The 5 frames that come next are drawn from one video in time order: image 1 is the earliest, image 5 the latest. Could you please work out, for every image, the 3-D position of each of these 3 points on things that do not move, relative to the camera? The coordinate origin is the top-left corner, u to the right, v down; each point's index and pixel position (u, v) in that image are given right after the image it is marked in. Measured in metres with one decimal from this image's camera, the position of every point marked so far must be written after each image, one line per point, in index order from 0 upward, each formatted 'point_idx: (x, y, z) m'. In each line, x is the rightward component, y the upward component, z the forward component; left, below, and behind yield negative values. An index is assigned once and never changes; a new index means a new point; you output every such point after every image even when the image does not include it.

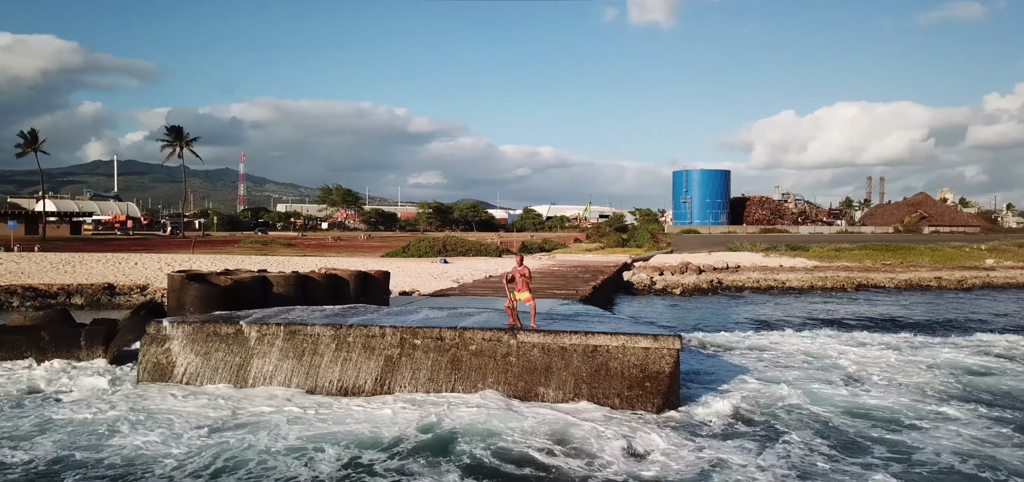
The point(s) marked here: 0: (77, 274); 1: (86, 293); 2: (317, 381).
0: (-11.8, -0.9, +19.8) m
1: (-10.2, -1.3, +17.5) m
2: (-2.5, -1.8, +9.3) m
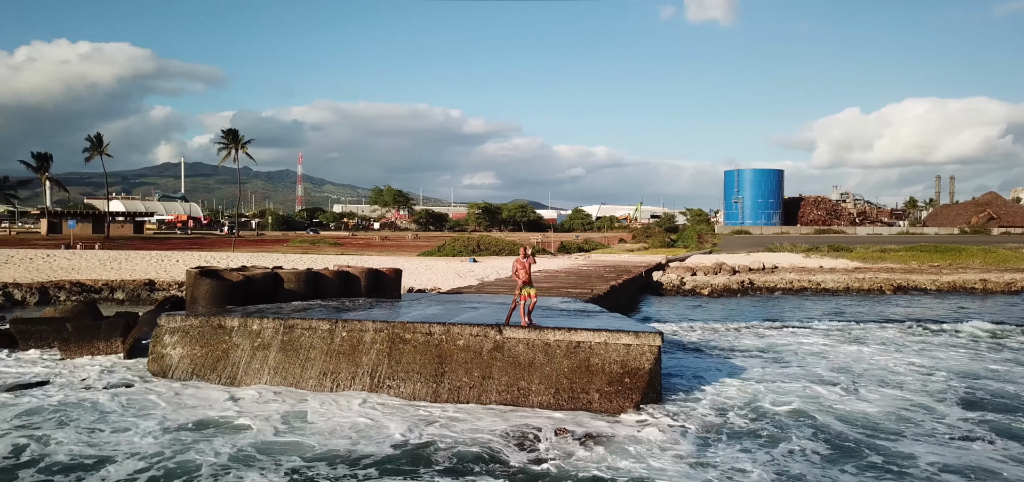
0: (-11.1, -0.9, +20.9) m
1: (-9.7, -1.2, +18.5) m
2: (-2.7, -1.8, +9.8) m
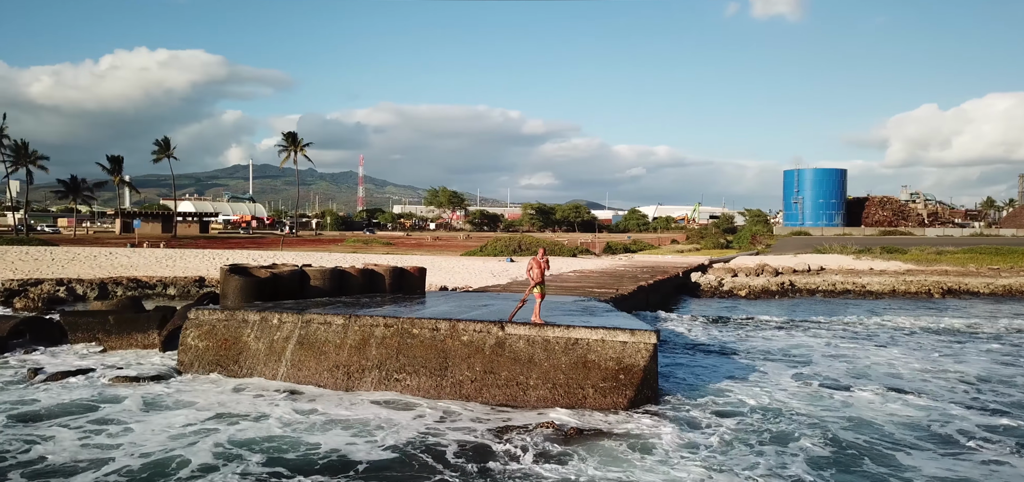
0: (-10.2, -0.8, +22.1) m
1: (-9.0, -1.2, +19.6) m
2: (-2.7, -1.8, +10.4) m
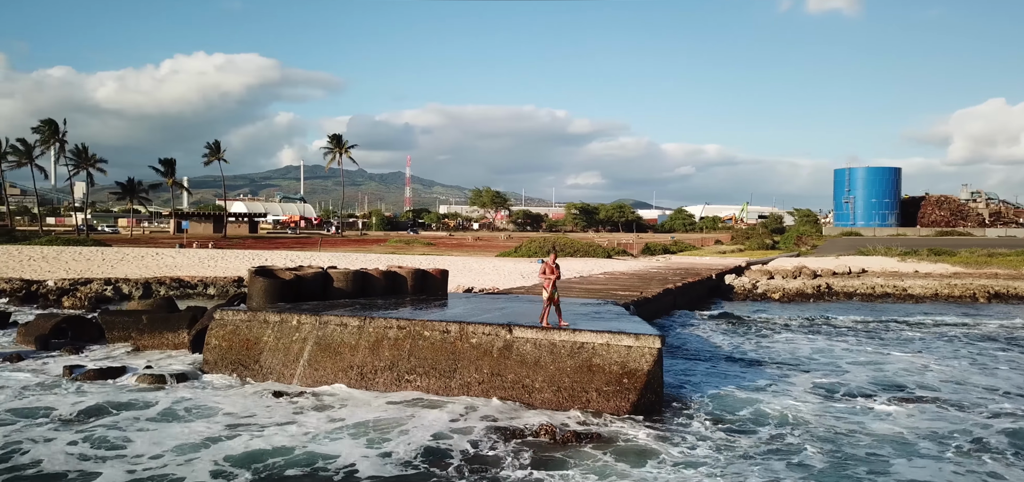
0: (-9.2, -0.9, +23.0) m
1: (-8.2, -1.2, +20.4) m
2: (-2.5, -1.9, +10.7) m
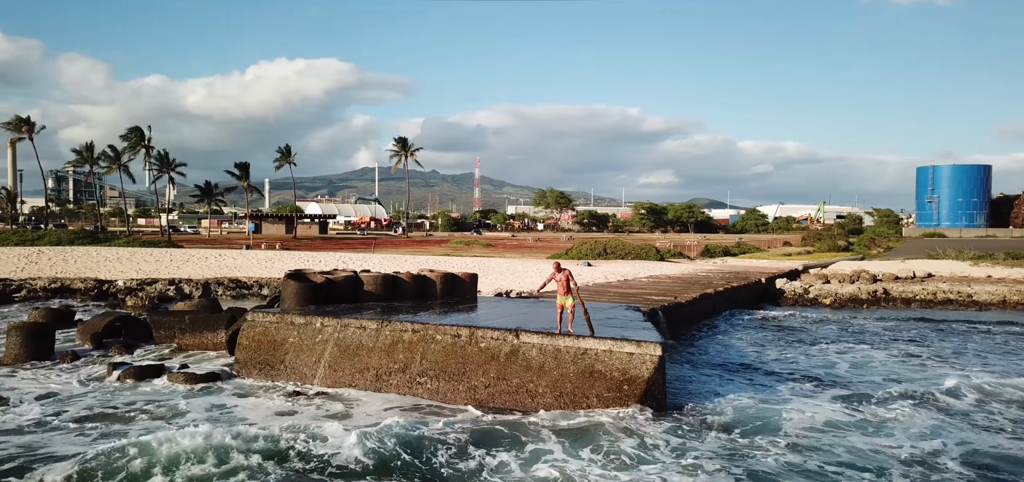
0: (-7.8, -1.0, +24.0) m
1: (-7.1, -1.3, +21.4) m
2: (-2.4, -2.0, +11.2) m
